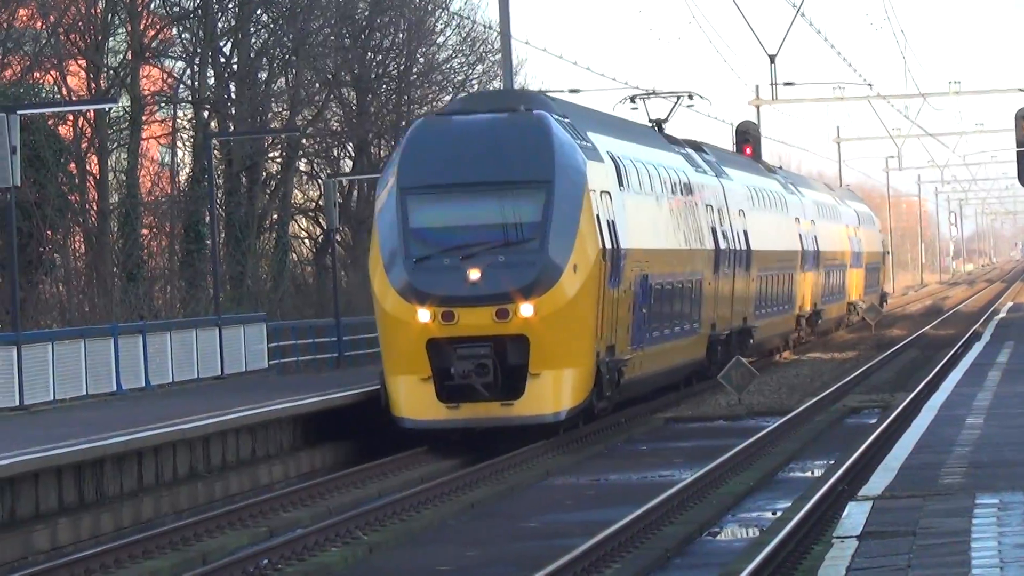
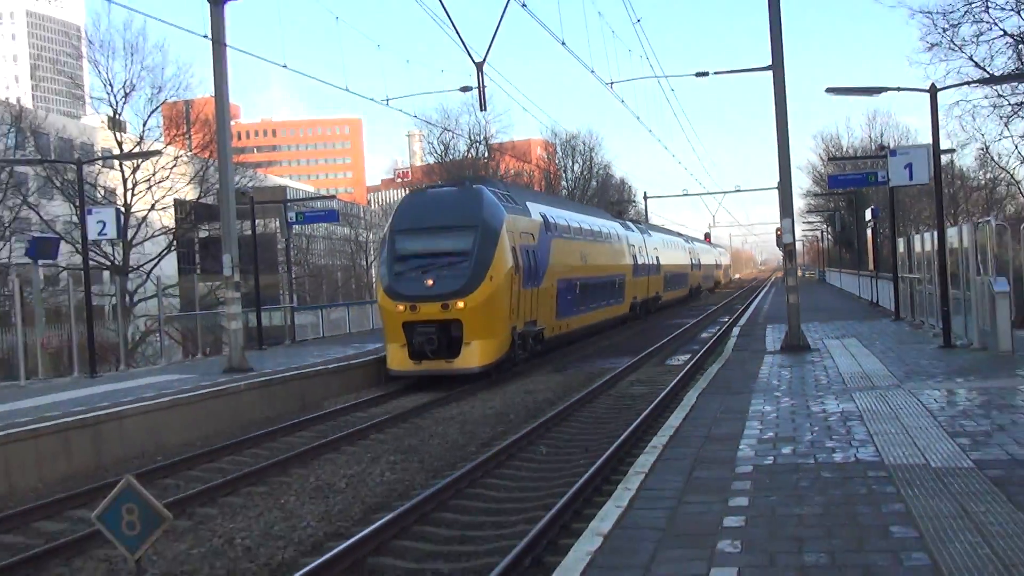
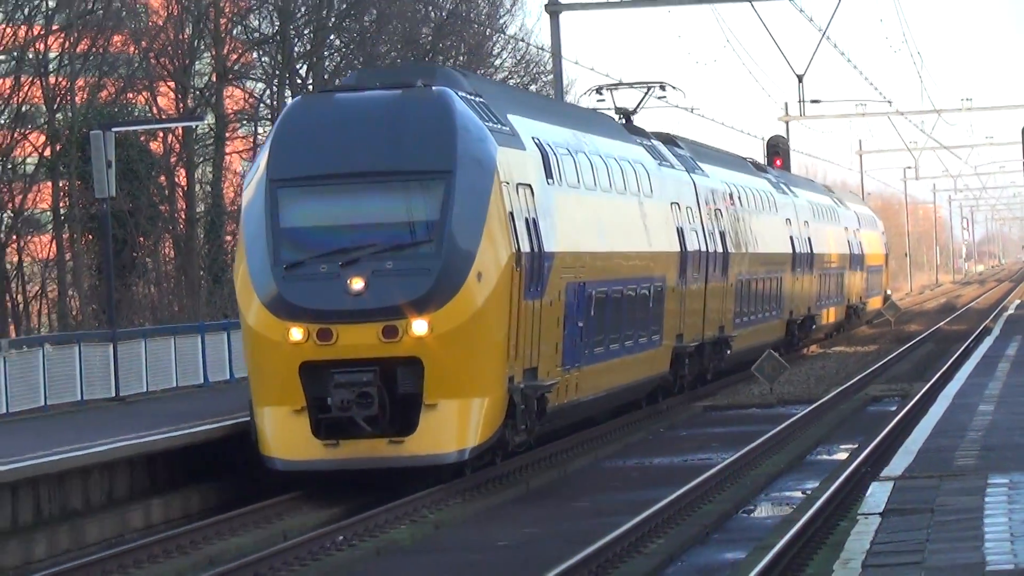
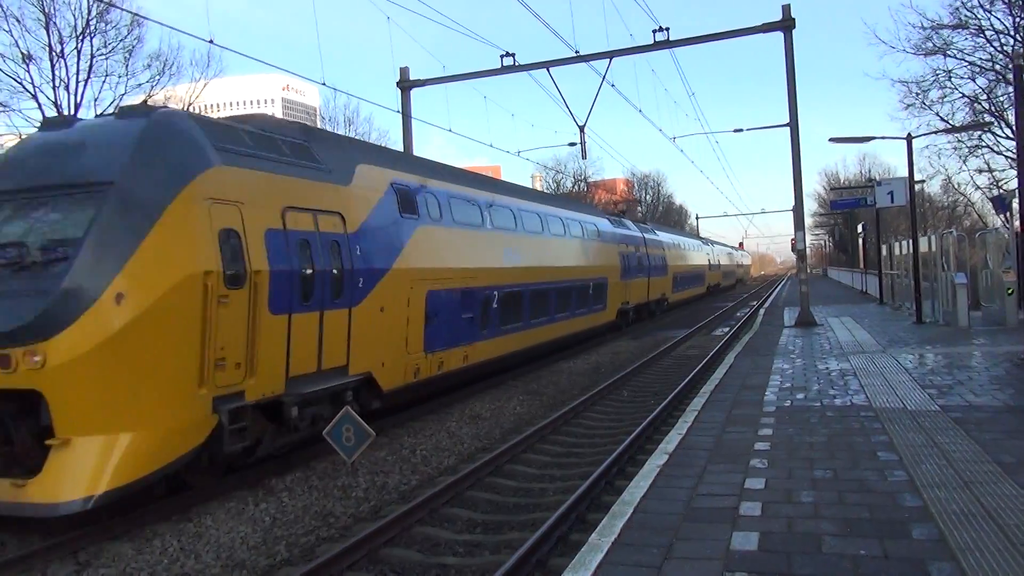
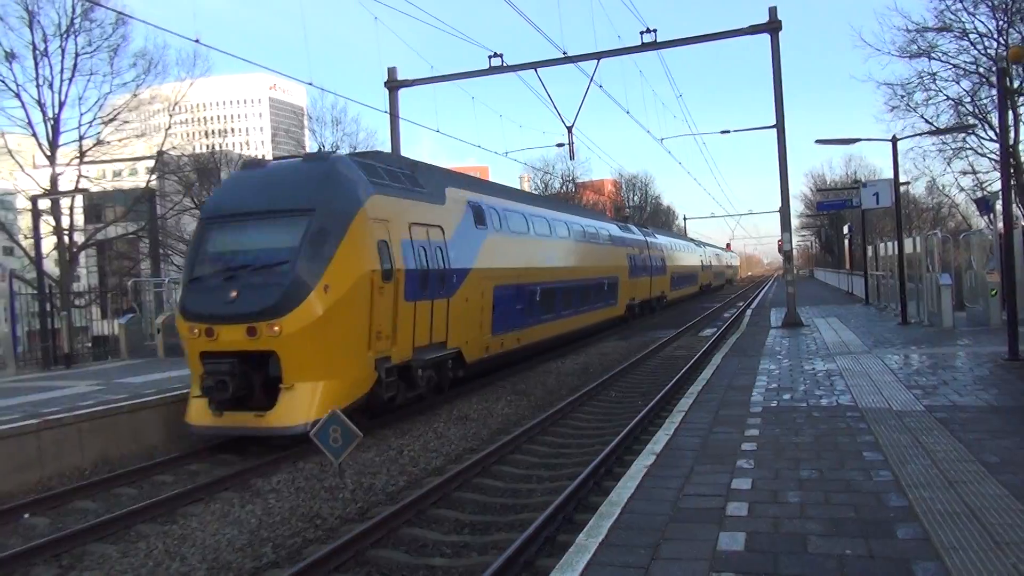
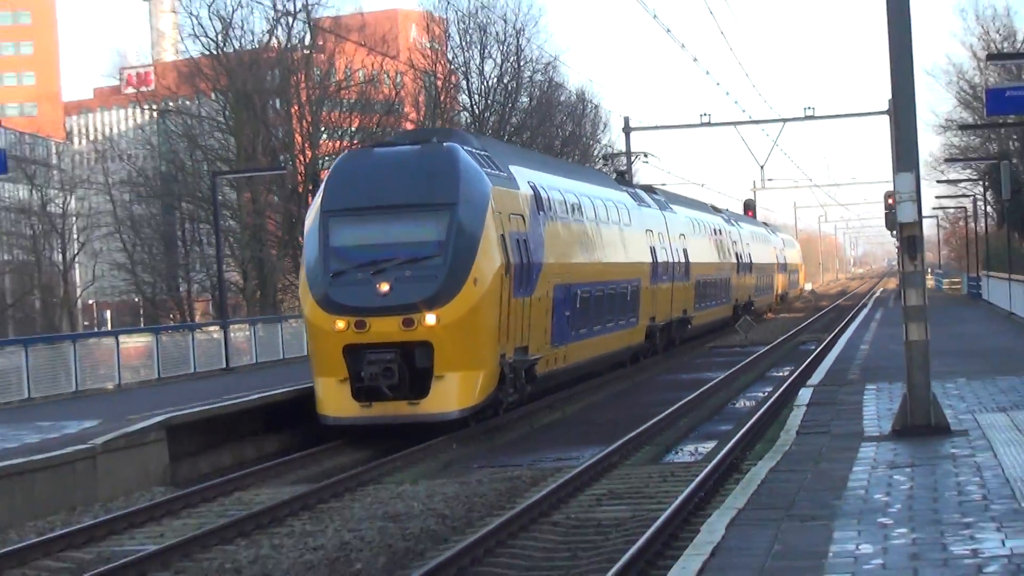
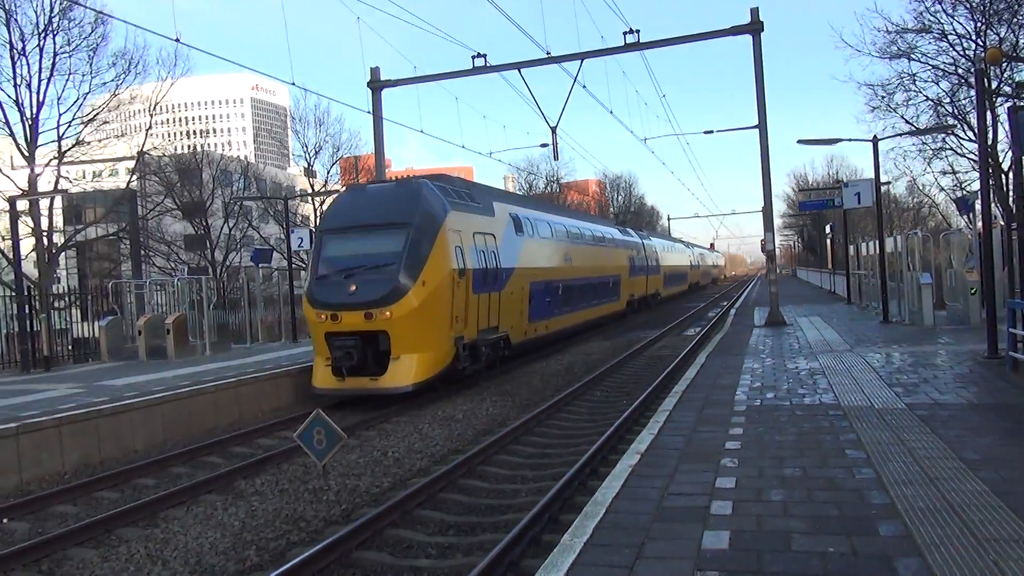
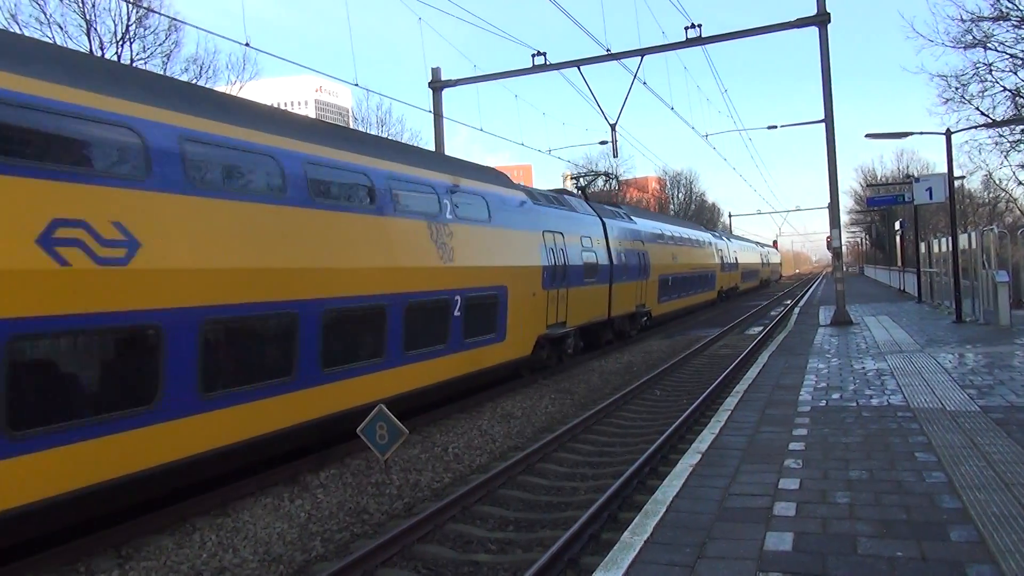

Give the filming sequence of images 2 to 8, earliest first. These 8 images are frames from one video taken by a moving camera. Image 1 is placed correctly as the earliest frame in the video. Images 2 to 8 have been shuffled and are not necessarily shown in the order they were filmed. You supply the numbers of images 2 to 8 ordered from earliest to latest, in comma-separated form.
3, 6, 2, 7, 5, 4, 8
